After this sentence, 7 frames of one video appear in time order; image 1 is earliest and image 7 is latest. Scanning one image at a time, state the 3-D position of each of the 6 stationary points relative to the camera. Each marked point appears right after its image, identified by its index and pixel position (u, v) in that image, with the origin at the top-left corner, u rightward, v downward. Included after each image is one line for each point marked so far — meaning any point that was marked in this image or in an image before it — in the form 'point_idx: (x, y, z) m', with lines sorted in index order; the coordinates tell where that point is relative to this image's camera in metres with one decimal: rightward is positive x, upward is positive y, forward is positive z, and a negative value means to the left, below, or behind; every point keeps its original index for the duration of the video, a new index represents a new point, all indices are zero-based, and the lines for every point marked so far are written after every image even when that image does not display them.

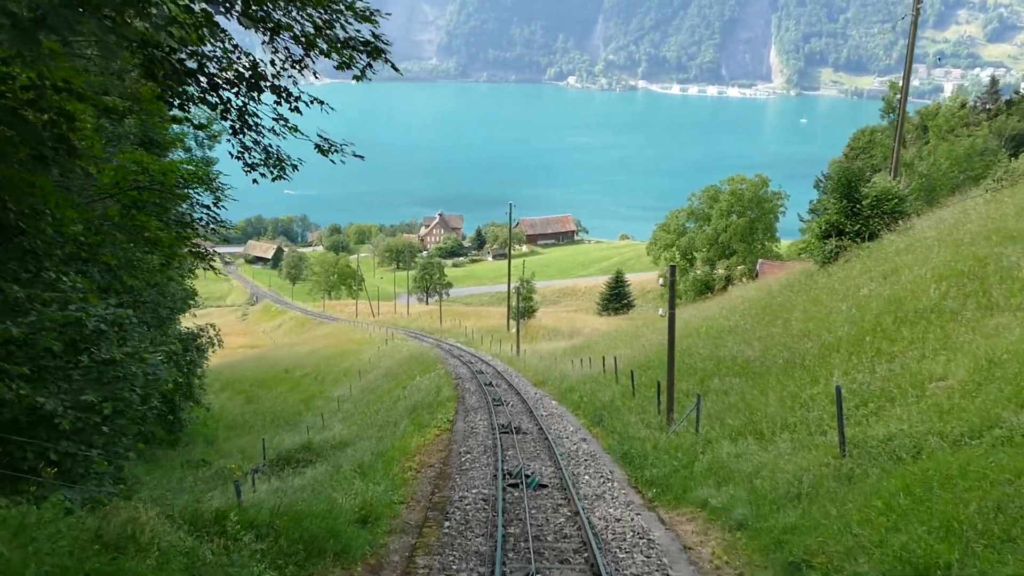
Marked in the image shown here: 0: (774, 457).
0: (+5.4, -3.5, +13.9) m
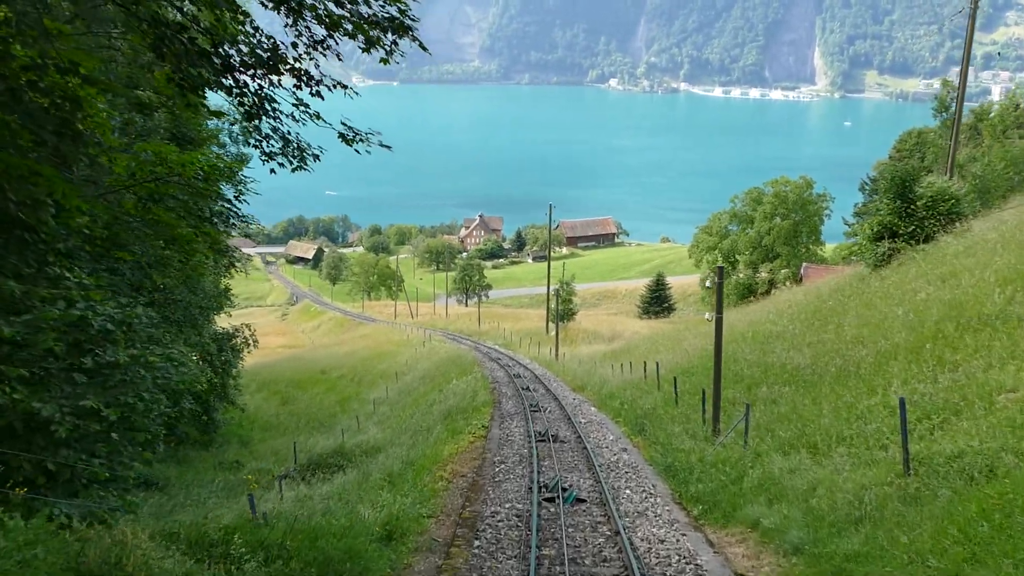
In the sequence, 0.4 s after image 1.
0: (+6.1, -3.5, +12.9) m
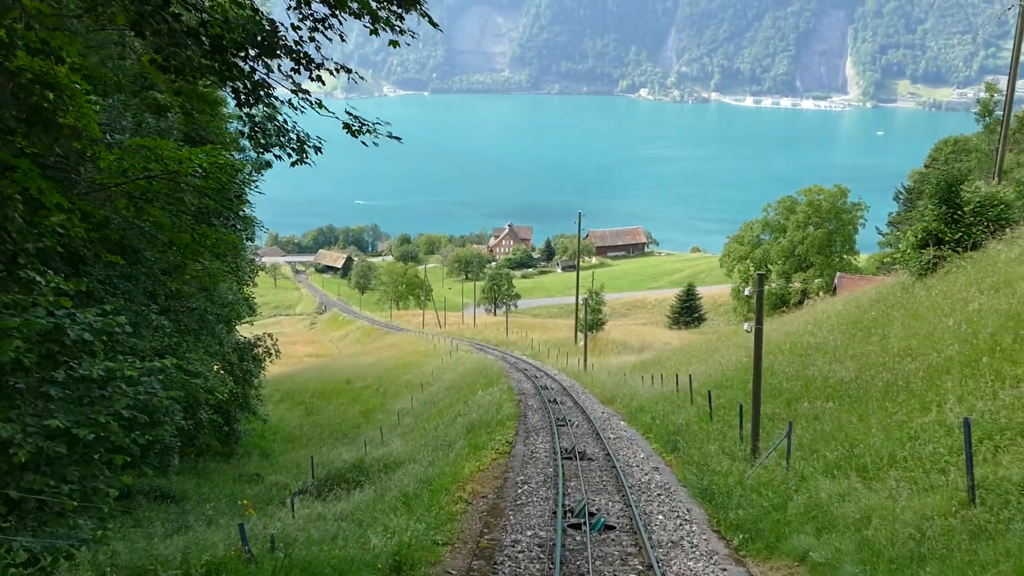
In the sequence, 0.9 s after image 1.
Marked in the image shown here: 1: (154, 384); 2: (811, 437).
0: (+6.5, -3.7, +11.8) m
1: (-4.4, -1.2, +8.3) m
2: (+7.3, -3.6, +16.5) m
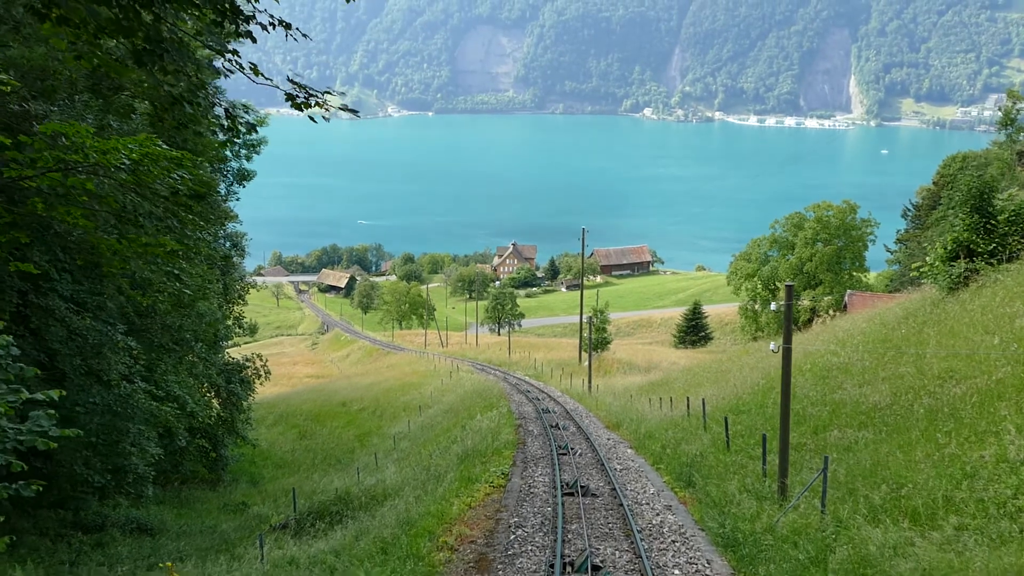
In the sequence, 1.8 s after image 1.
0: (+6.3, -3.9, +10.1) m
1: (-4.6, -1.3, +6.7) m
2: (+7.1, -3.9, +14.8) m
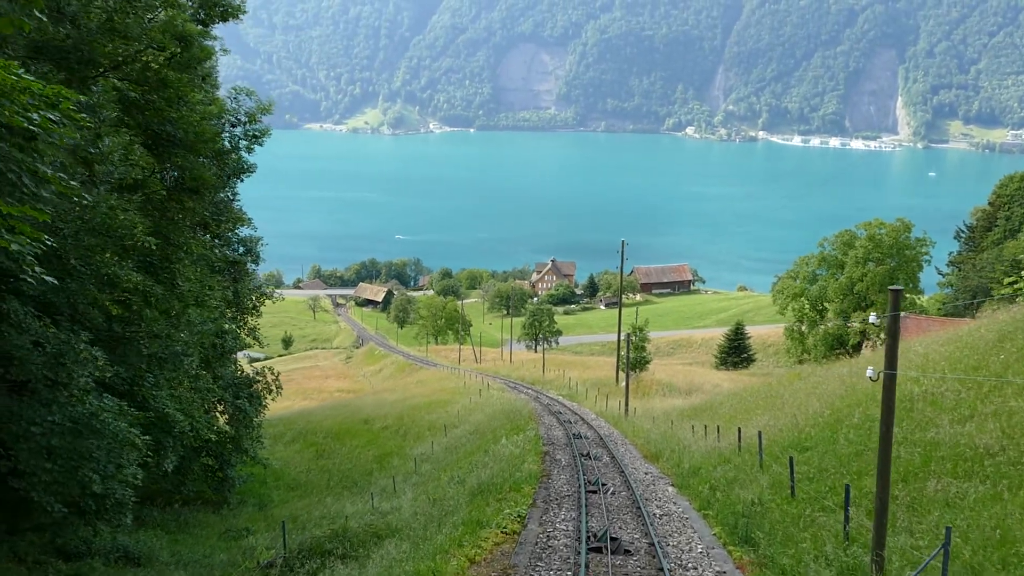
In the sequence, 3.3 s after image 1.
0: (+6.3, -4.0, +7.1) m
1: (-4.7, -1.1, +4.3) m
2: (+7.4, -4.2, +11.7) m
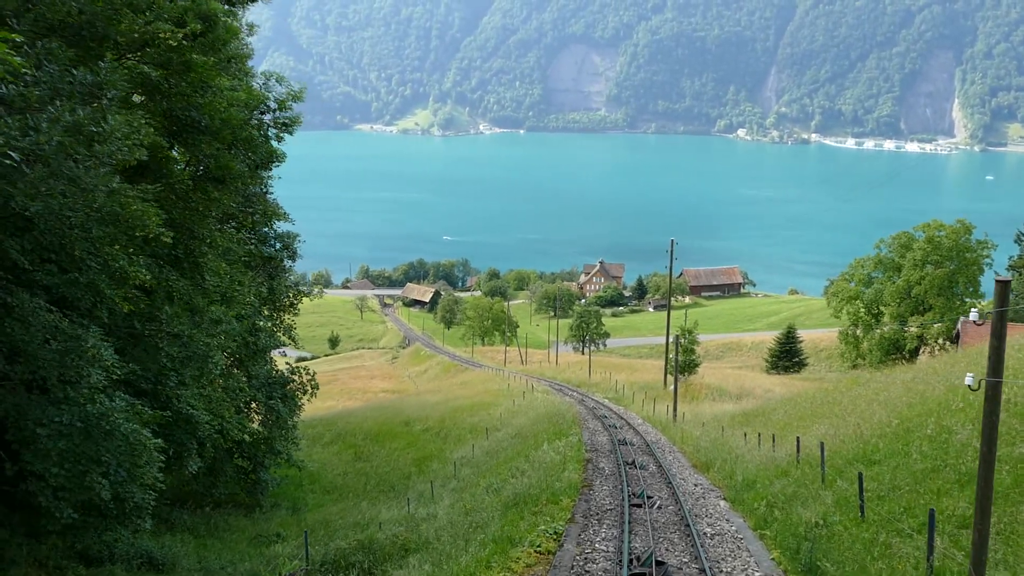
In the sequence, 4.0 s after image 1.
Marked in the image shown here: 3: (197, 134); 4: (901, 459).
0: (+6.5, -3.9, +5.5) m
1: (-4.7, -1.0, +3.5) m
2: (+7.9, -4.1, +10.0) m
3: (-8.4, +4.1, +18.0) m
4: (+10.0, -4.3, +17.3) m
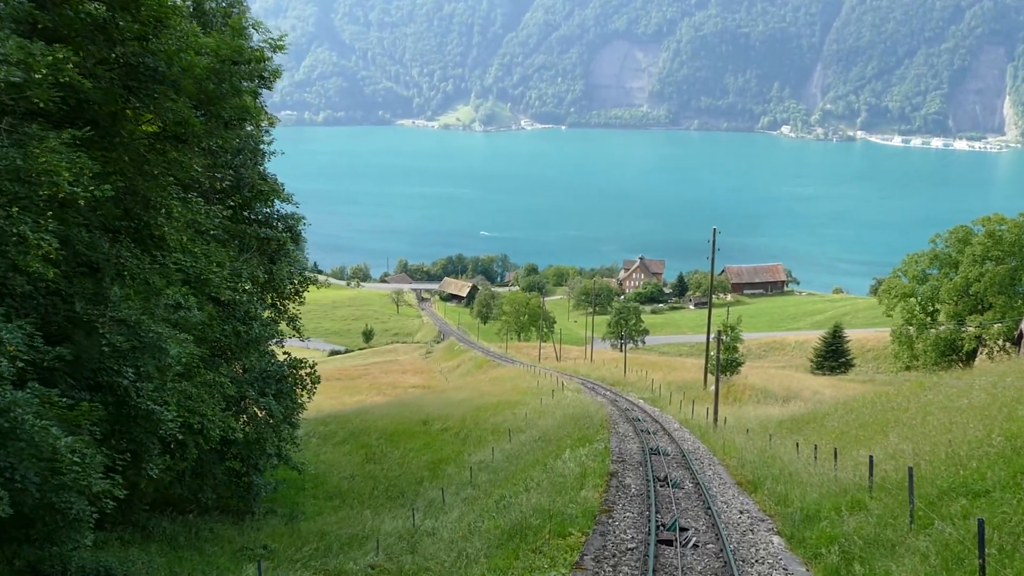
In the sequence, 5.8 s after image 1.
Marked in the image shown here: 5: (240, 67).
0: (+5.9, -3.6, +2.0) m
1: (-5.4, -0.6, +0.7) m
2: (+7.5, -3.8, +6.4) m
3: (-8.2, +4.6, +15.3) m
4: (+10.1, -3.9, +13.6) m
5: (-7.7, +6.1, +19.1) m
